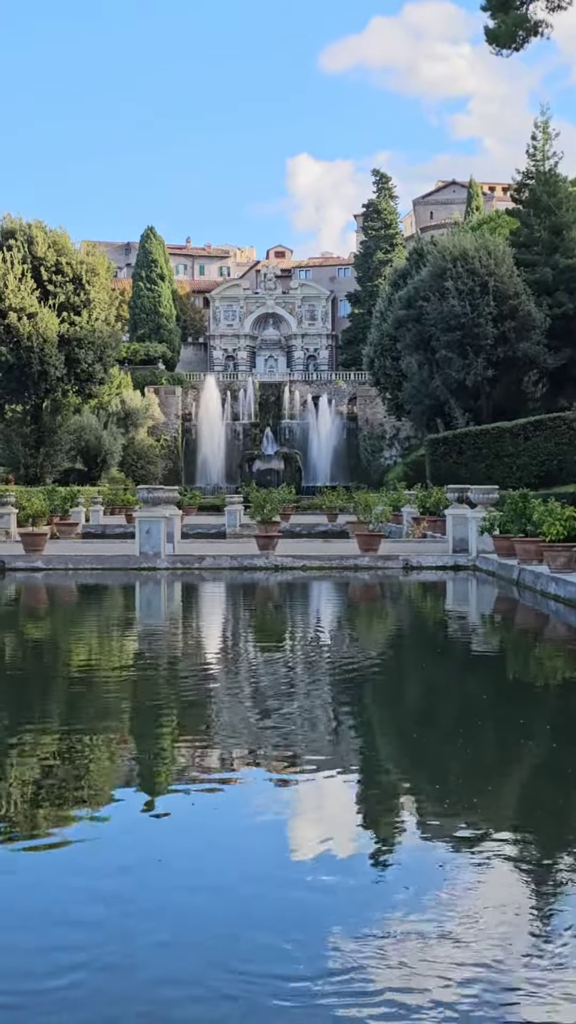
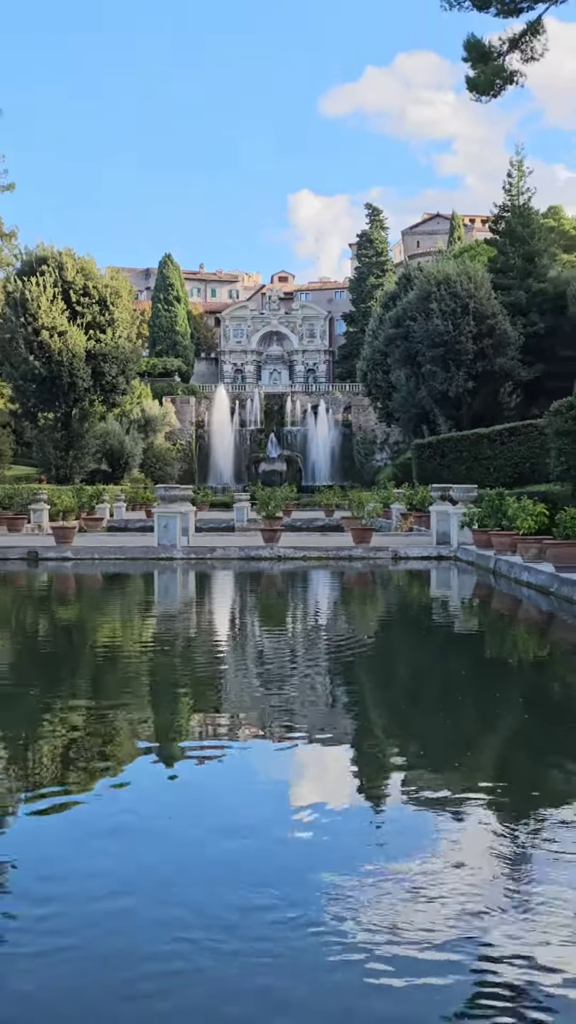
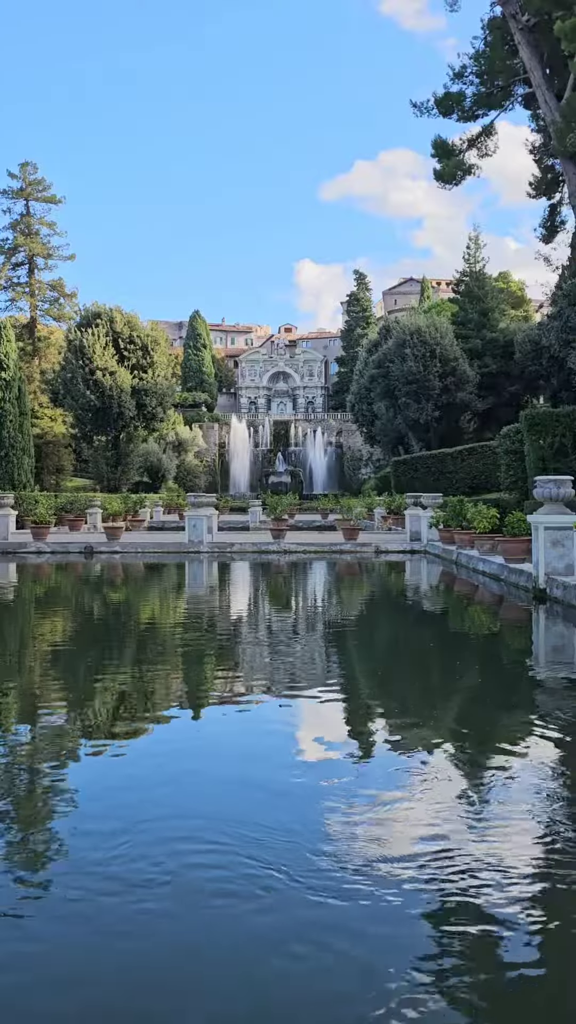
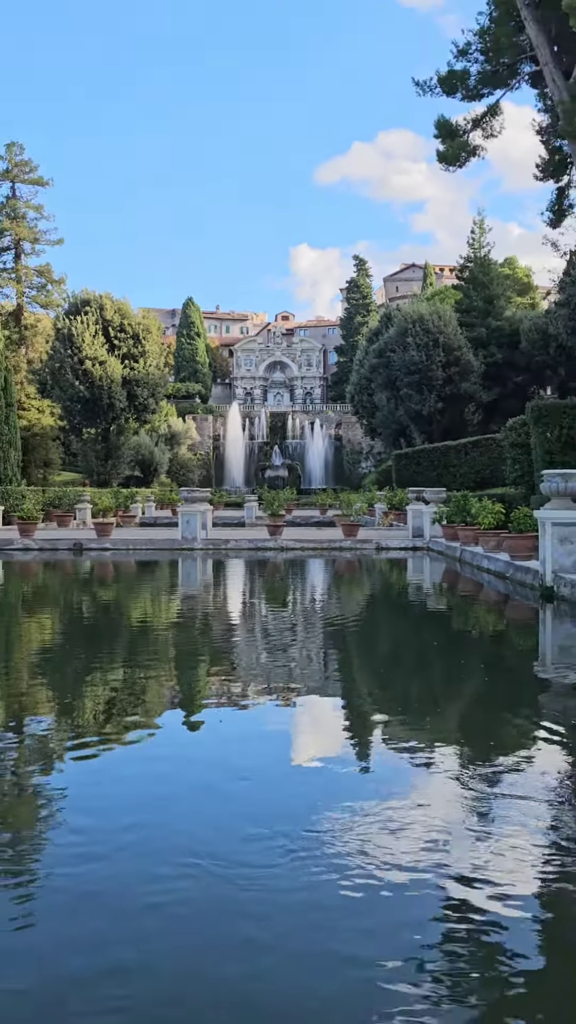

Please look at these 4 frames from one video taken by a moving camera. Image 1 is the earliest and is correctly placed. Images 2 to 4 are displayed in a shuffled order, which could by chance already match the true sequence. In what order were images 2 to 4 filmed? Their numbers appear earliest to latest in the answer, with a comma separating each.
2, 4, 3
